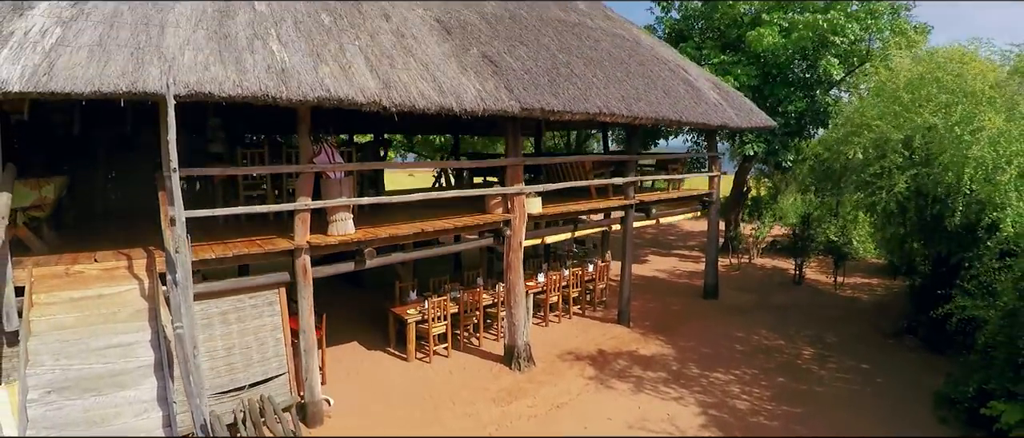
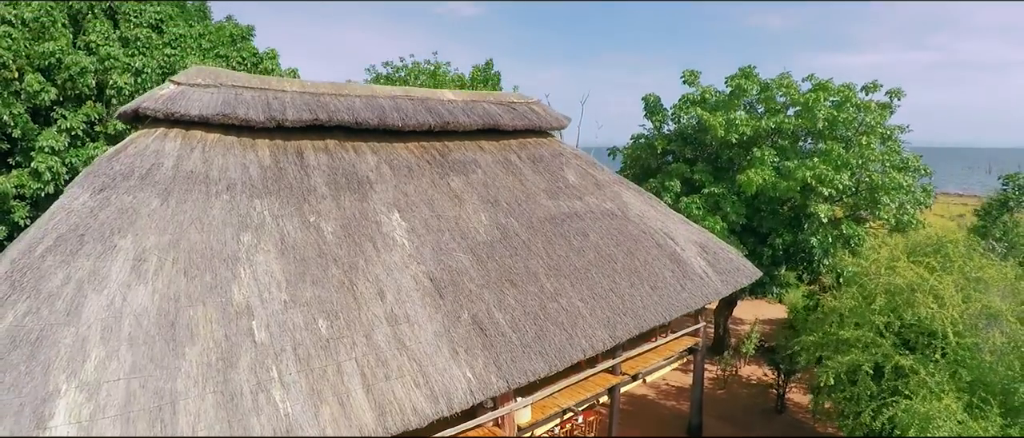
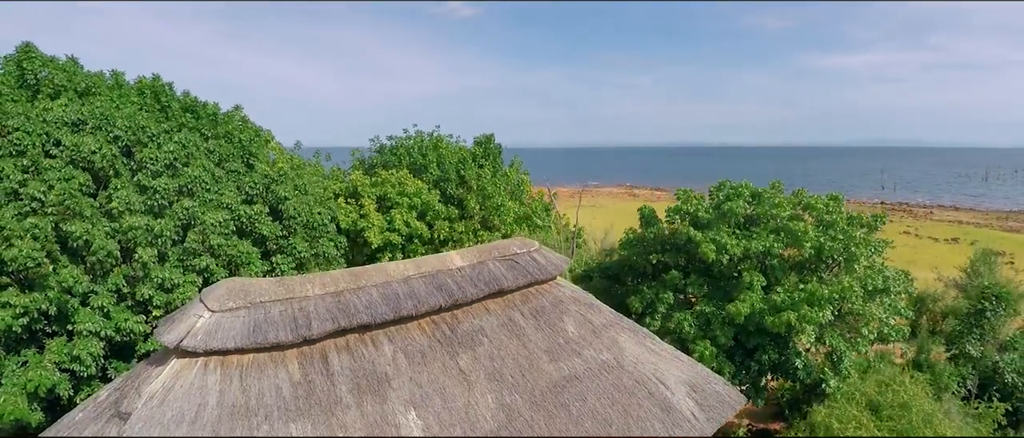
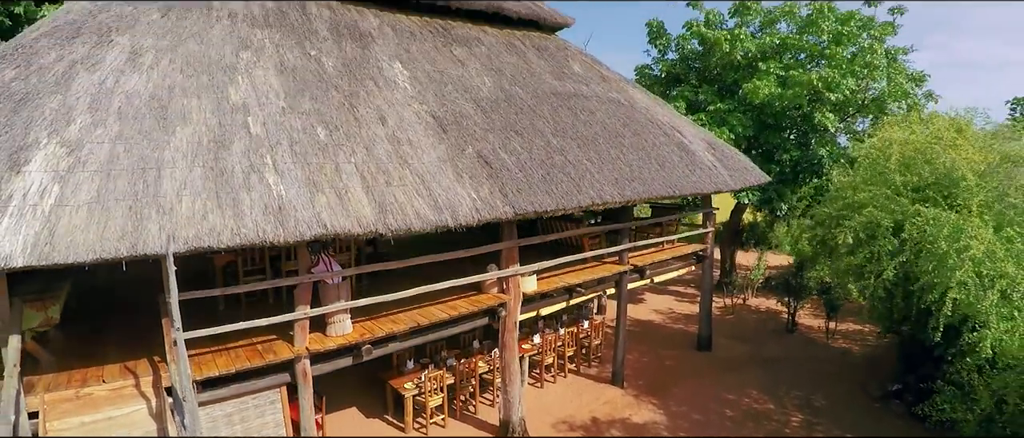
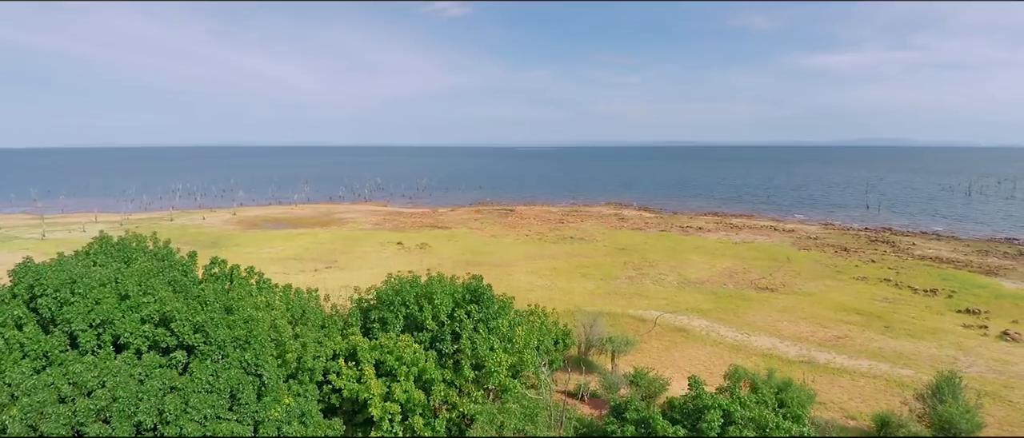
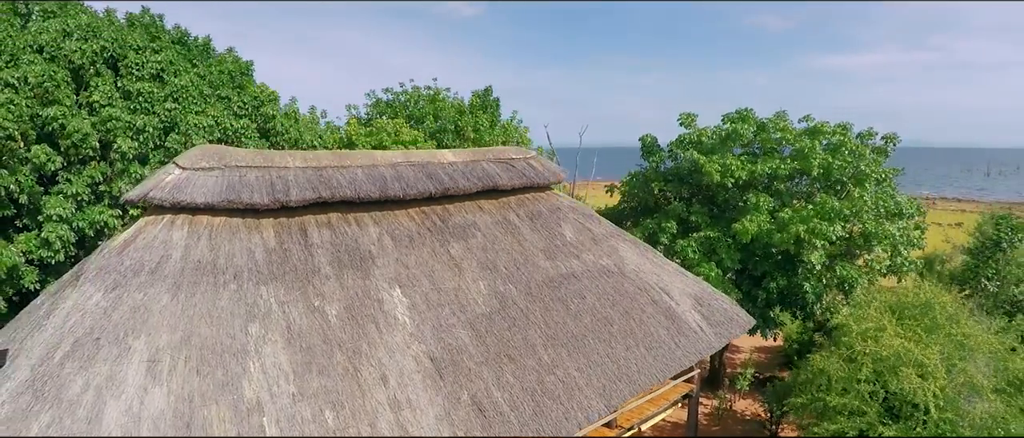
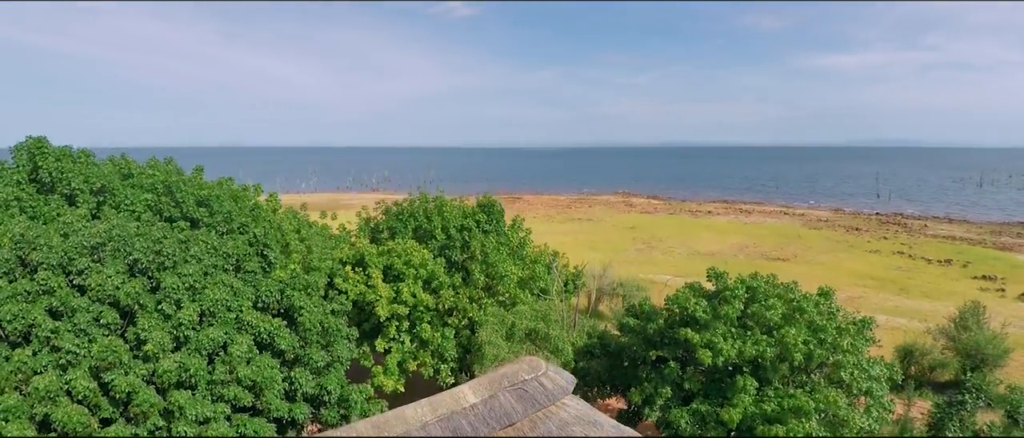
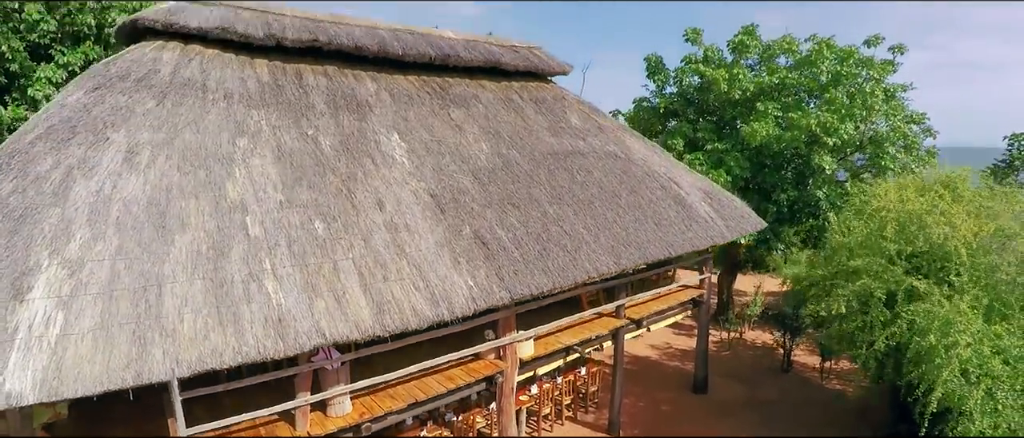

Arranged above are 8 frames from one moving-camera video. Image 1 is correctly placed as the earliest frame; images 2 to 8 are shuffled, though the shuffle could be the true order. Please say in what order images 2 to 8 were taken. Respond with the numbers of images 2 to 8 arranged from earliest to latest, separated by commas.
4, 8, 2, 6, 3, 7, 5
